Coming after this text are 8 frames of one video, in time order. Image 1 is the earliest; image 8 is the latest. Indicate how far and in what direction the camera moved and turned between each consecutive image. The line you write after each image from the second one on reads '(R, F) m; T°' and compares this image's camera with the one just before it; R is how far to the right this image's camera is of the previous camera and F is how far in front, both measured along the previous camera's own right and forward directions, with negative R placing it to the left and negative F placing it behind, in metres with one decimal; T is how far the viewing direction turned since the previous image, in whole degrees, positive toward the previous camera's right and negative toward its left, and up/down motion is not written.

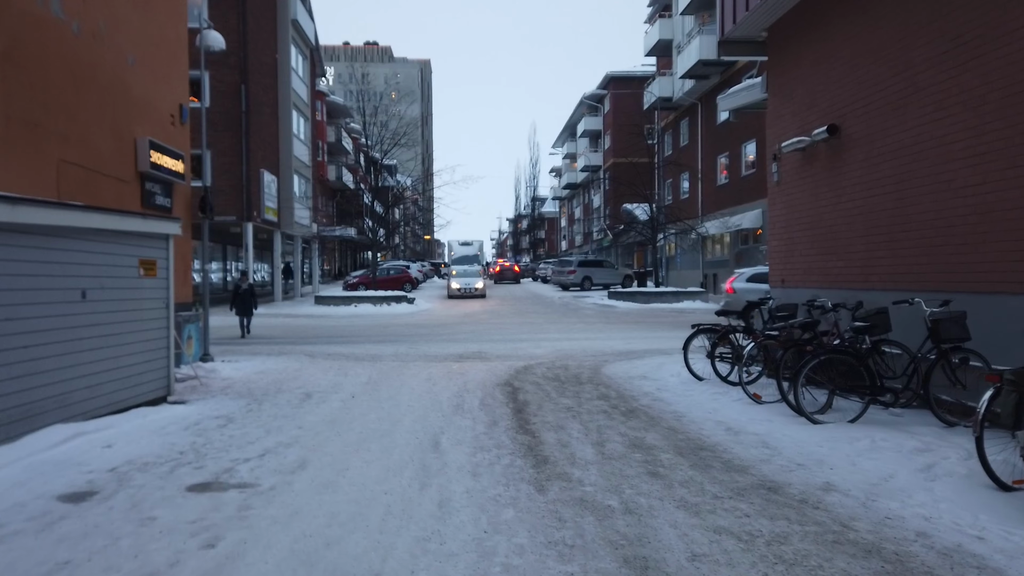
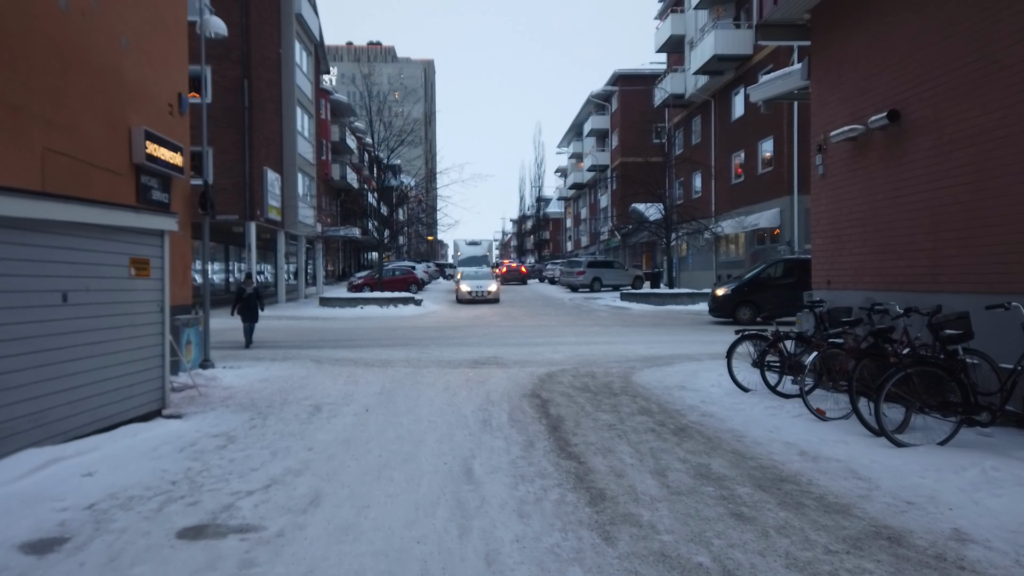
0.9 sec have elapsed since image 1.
(-0.3, +0.9) m; 0°
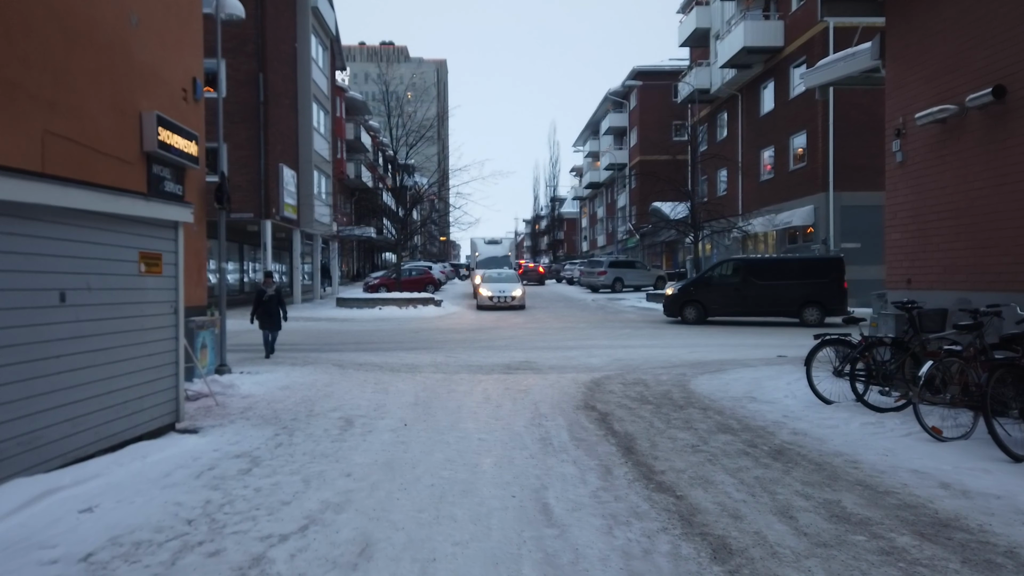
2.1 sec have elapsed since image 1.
(-0.5, +1.0) m; -1°
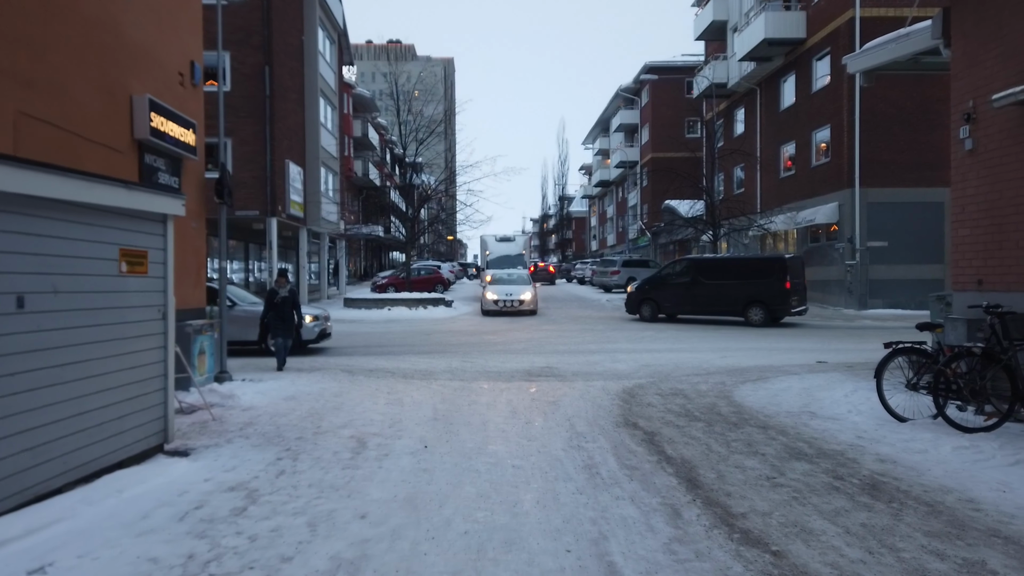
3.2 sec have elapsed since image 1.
(-0.3, +1.0) m; 0°
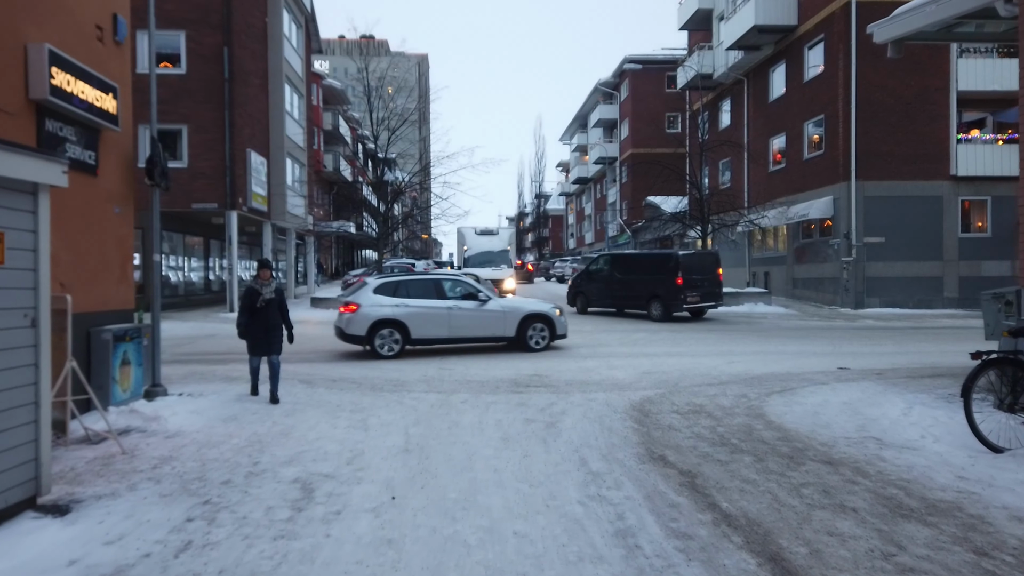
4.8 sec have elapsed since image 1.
(-0.2, +1.7) m; +2°
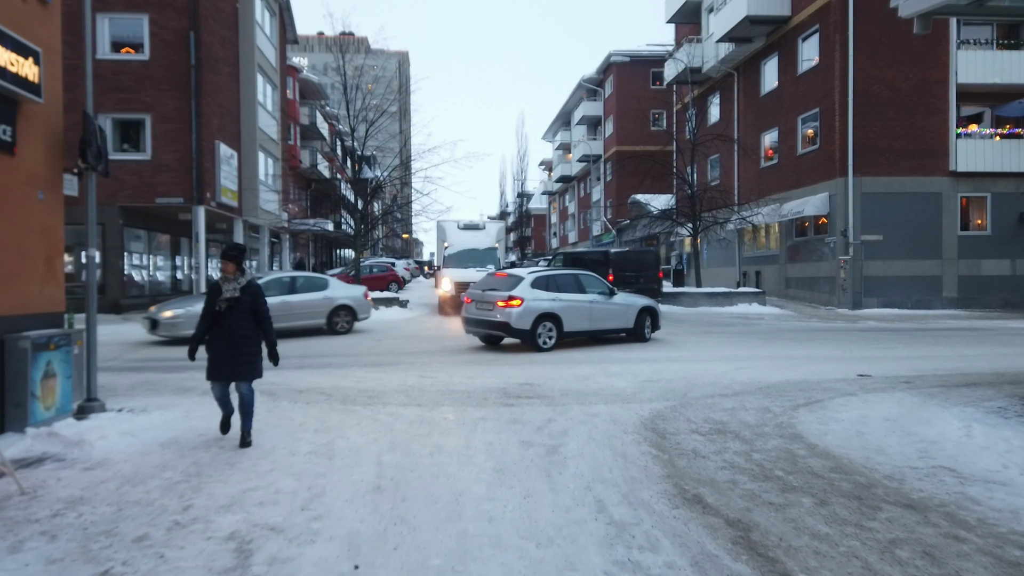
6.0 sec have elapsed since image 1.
(-0.1, +1.2) m; +1°
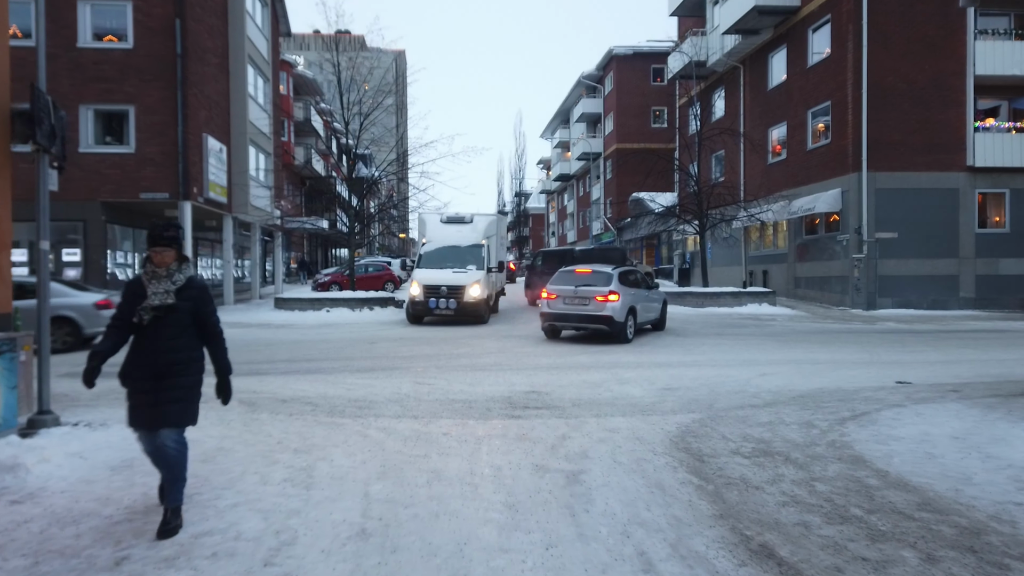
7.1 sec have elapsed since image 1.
(-0.1, +1.0) m; 0°
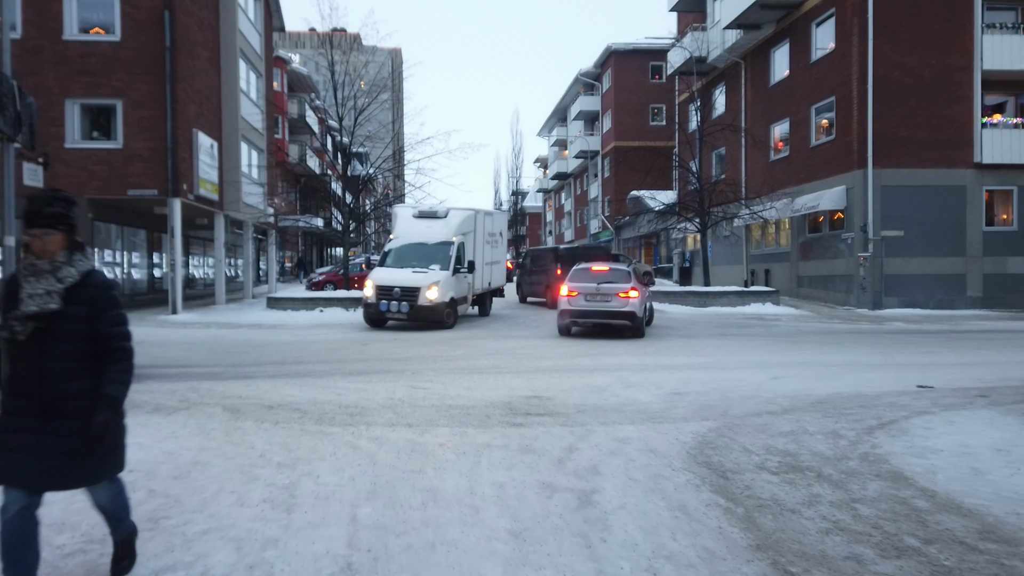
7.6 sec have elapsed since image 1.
(-0.1, +0.6) m; 0°
